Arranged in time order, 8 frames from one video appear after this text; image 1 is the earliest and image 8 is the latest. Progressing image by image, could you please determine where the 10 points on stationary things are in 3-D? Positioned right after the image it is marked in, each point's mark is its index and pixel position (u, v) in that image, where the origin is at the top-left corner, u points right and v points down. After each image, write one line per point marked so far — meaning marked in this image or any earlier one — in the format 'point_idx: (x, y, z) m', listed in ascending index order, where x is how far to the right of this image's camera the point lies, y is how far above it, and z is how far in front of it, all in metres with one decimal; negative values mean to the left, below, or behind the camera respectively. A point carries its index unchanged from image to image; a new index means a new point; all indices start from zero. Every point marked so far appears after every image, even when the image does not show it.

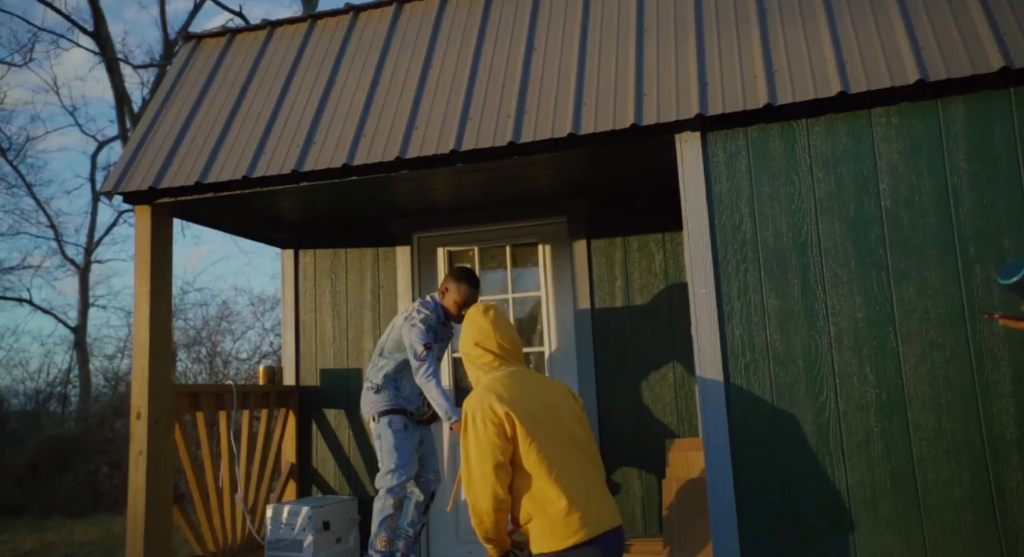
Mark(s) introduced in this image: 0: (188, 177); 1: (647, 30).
0: (-1.6, +0.5, +3.6) m
1: (+0.7, +1.2, +3.4) m
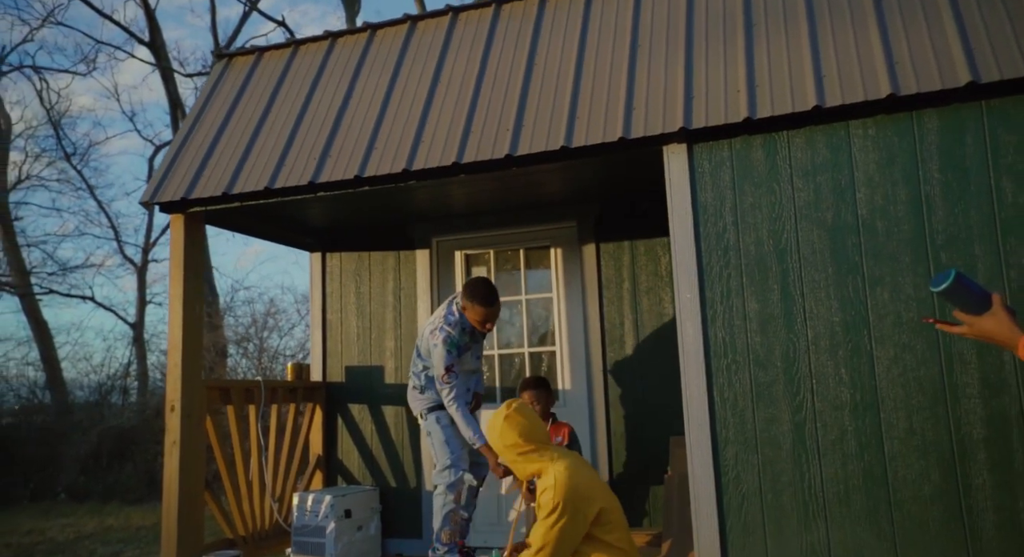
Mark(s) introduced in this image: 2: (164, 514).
0: (-1.6, +0.5, +3.9) m
1: (+0.7, +1.2, +3.6) m
2: (-1.9, -1.3, +3.8) m
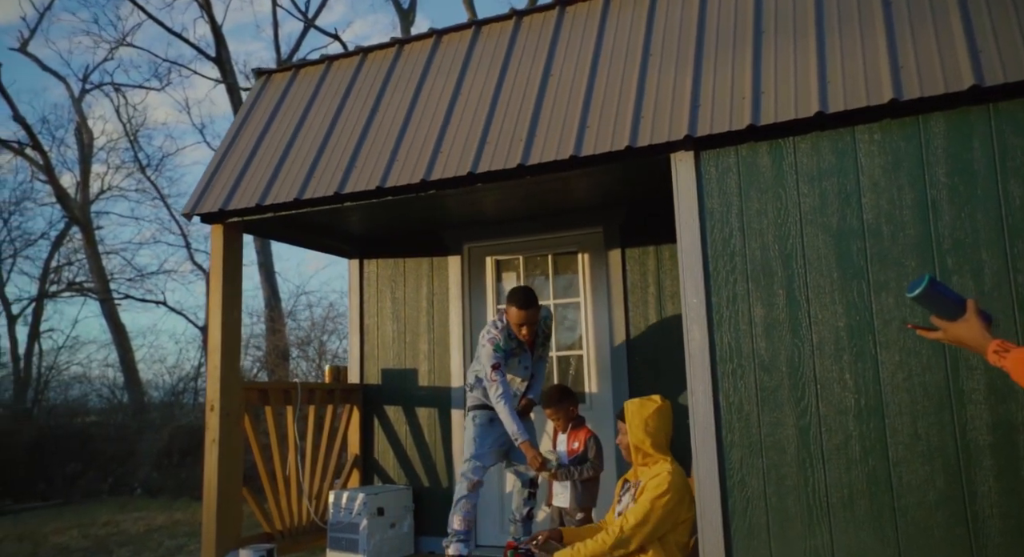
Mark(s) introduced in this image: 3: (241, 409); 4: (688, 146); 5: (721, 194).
0: (-1.5, +0.4, +4.1) m
1: (+0.7, +1.1, +3.6) m
2: (-1.8, -1.3, +4.1) m
3: (-1.6, -0.8, +4.3) m
4: (+0.8, +0.6, +3.3) m
5: (+0.9, +0.4, +3.2) m
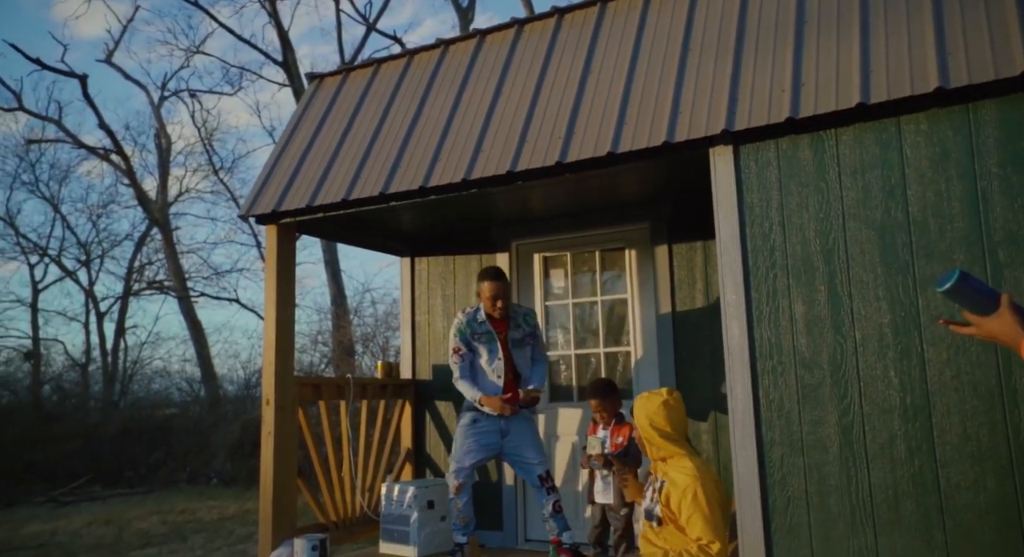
0: (-1.3, +0.5, +4.3) m
1: (+0.9, +1.2, +3.6) m
2: (-1.5, -1.3, +4.3) m
3: (-1.4, -0.8, +4.4) m
4: (+1.0, +0.6, +3.2) m
5: (+1.1, +0.4, +3.2) m
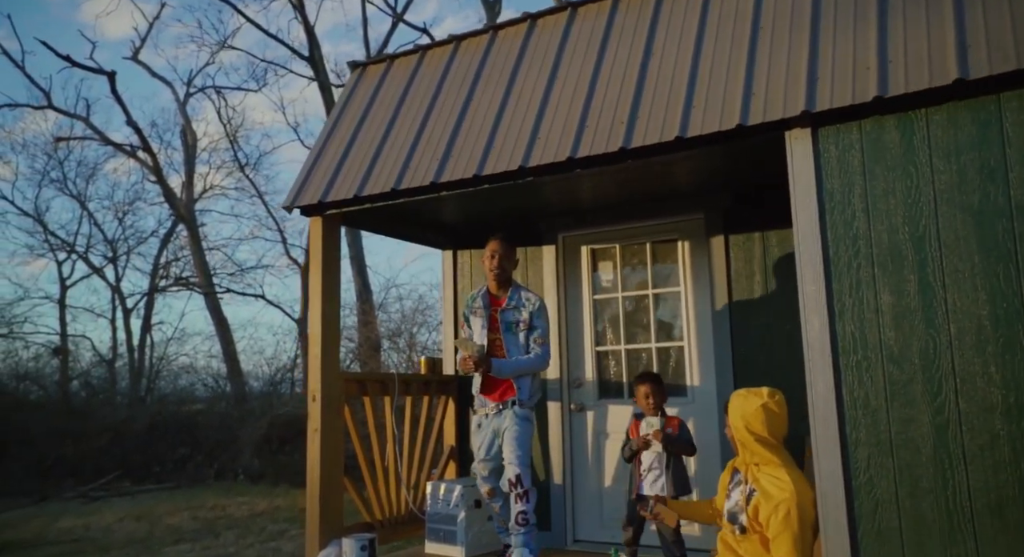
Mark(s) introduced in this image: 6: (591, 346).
0: (-1.0, +0.5, +4.2) m
1: (+1.2, +1.2, +3.4) m
2: (-1.2, -1.3, +4.2) m
3: (-1.0, -0.7, +4.3) m
4: (+1.2, +0.7, +3.0) m
5: (+1.4, +0.4, +3.0) m
6: (+0.6, -0.5, +5.0) m
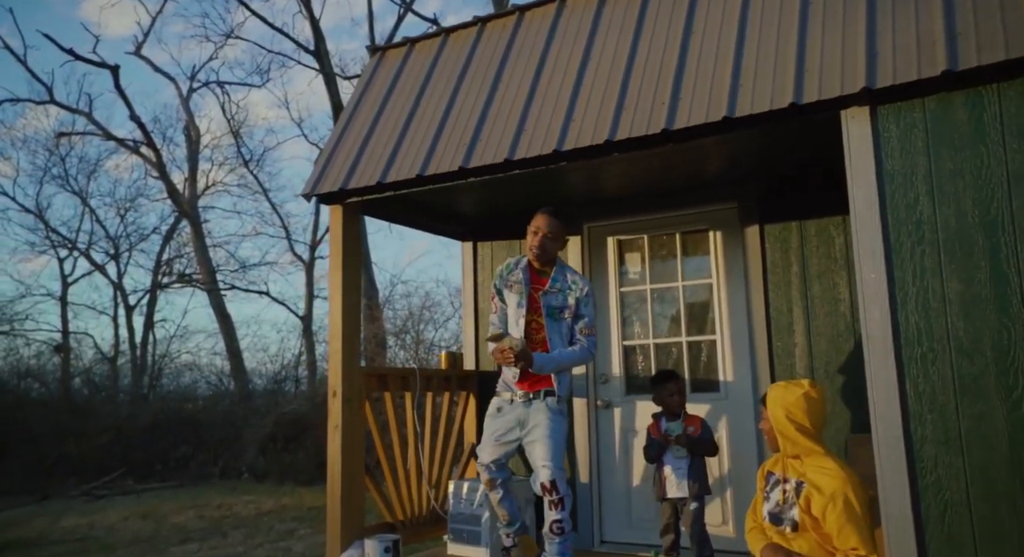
0: (-0.8, +0.6, +4.0) m
1: (+1.4, +1.3, +3.2) m
2: (-1.0, -1.2, +4.0) m
3: (-0.9, -0.7, +4.2) m
4: (+1.4, +0.7, +2.9) m
5: (+1.5, +0.5, +2.8) m
6: (+0.7, -0.4, +4.9) m
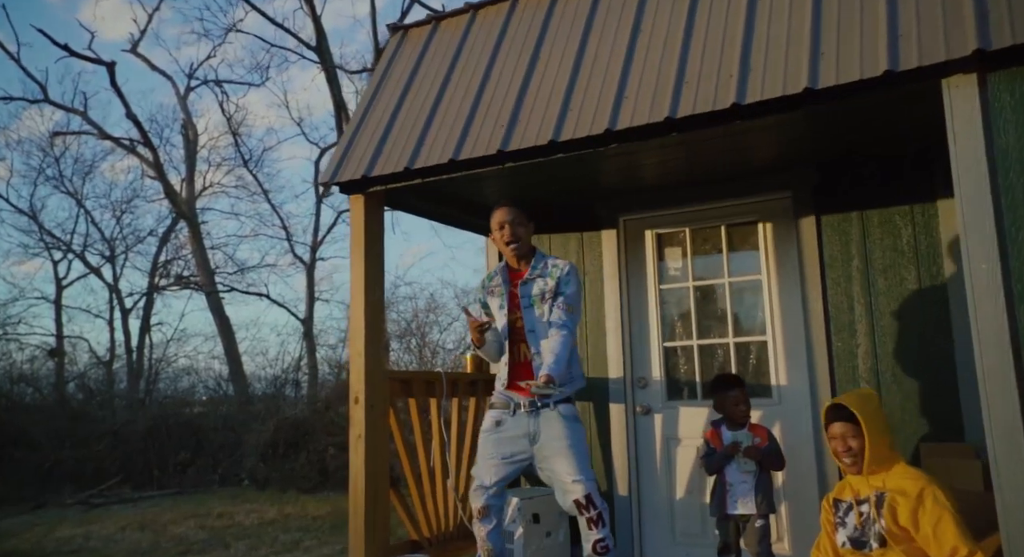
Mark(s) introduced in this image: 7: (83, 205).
0: (-0.6, +0.6, +3.6) m
1: (+1.6, +1.3, +2.9) m
2: (-0.8, -1.2, +3.6) m
3: (-0.7, -0.7, +3.8) m
4: (+1.6, +0.7, +2.5) m
5: (+1.8, +0.5, +2.5) m
6: (+0.9, -0.4, +4.5) m
7: (-11.3, +1.9, +18.8) m
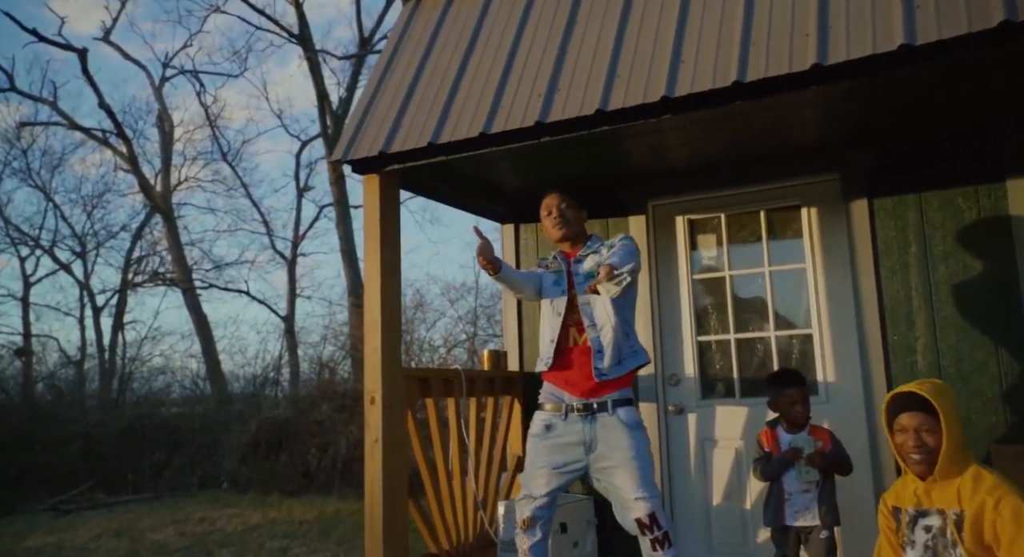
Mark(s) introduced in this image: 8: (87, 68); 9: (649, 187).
0: (-0.4, +0.6, +3.3) m
1: (+1.8, +1.4, +2.6) m
2: (-0.7, -1.1, +3.2) m
3: (-0.5, -0.6, +3.4) m
4: (+1.8, +0.8, +2.2) m
5: (+2.0, +0.6, +2.2) m
6: (+1.1, -0.3, +4.2) m
7: (-11.6, +2.0, +18.0) m
8: (-9.5, +4.7, +15.9) m
9: (+0.8, +0.6, +4.4) m
